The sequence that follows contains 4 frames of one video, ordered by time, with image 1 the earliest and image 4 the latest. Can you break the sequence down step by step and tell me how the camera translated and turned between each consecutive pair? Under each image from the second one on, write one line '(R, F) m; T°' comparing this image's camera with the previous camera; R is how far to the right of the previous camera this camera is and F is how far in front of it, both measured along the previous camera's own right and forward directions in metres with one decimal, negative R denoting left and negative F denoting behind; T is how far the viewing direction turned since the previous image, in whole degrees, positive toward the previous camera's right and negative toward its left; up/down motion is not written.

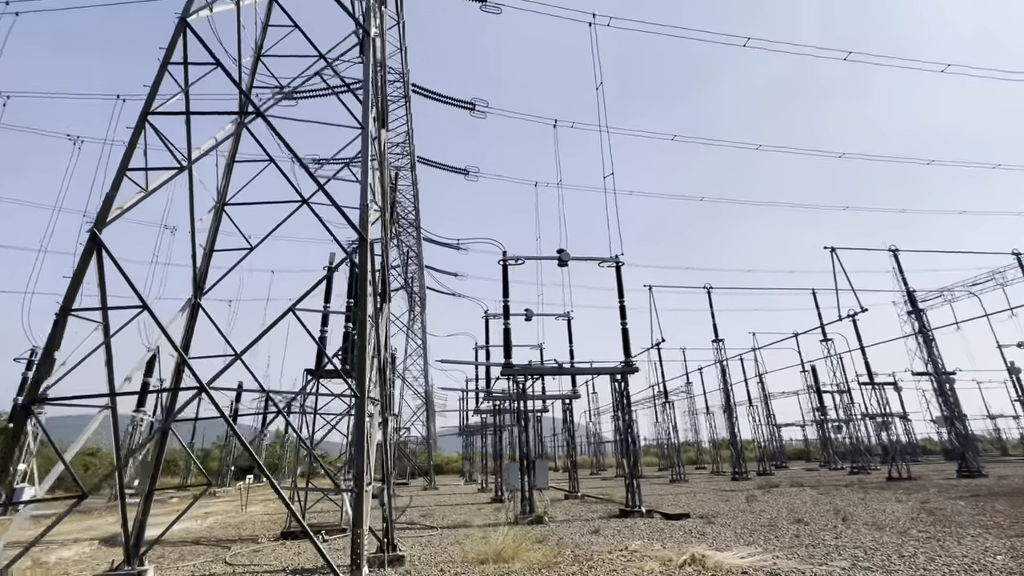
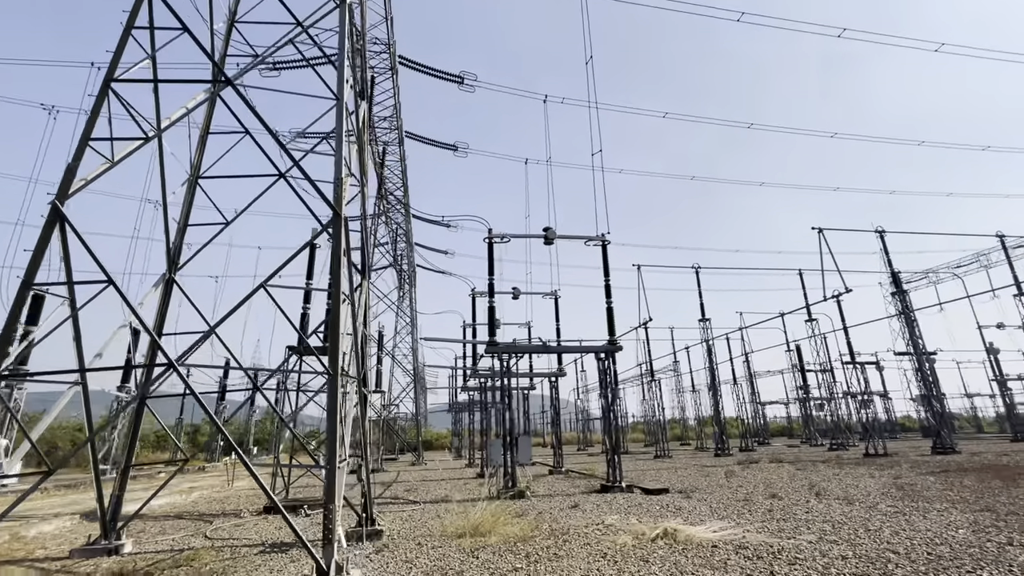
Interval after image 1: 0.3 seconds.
(+0.2, +0.1) m; +1°
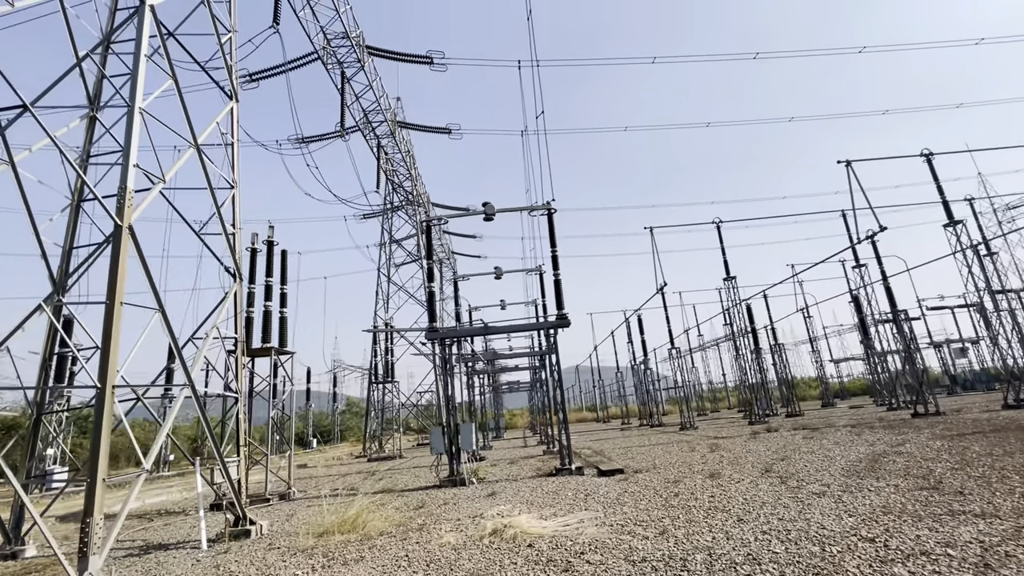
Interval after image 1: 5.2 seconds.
(+3.6, +0.9) m; -9°
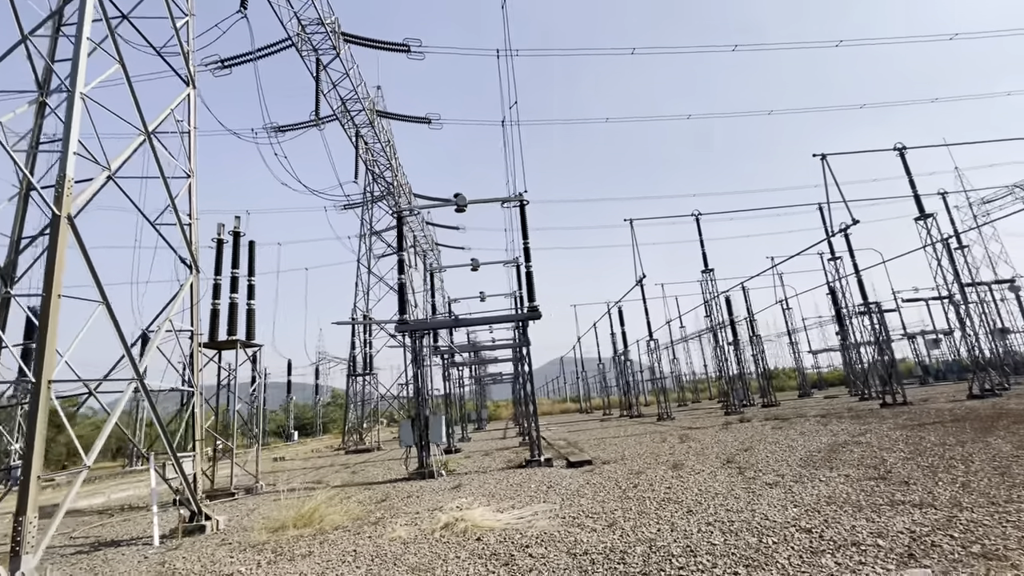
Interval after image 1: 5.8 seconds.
(+0.5, +0.1) m; +1°
